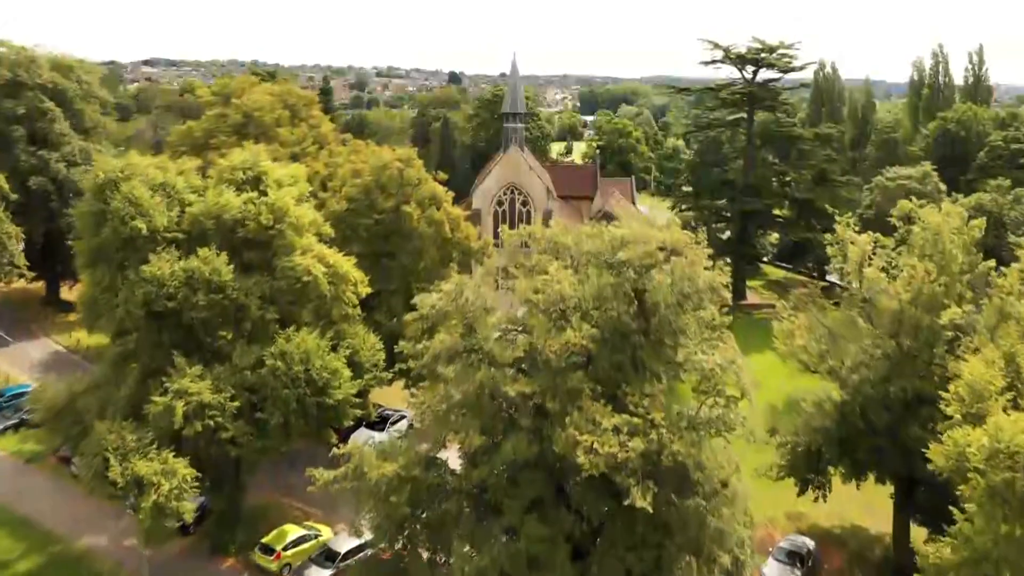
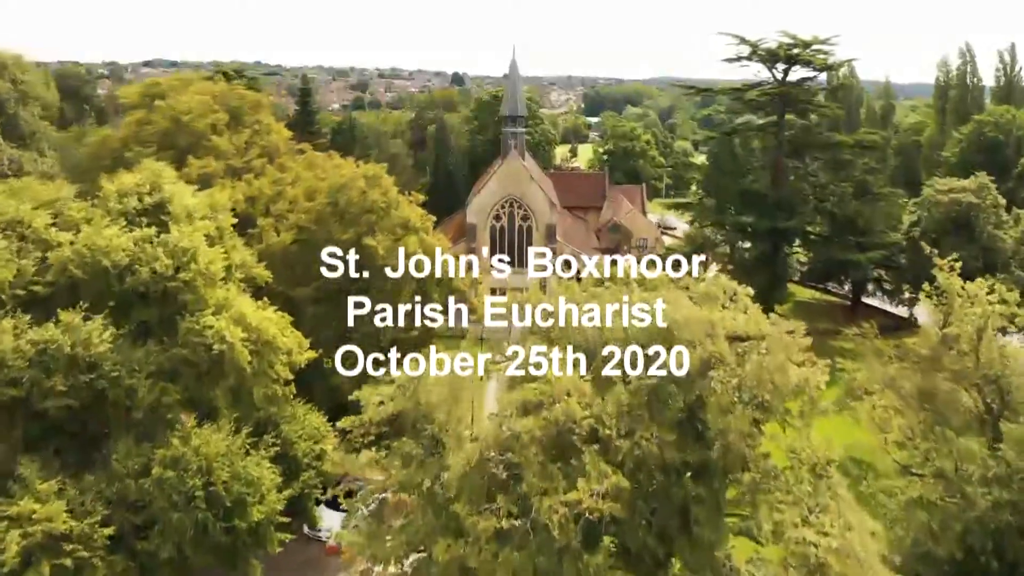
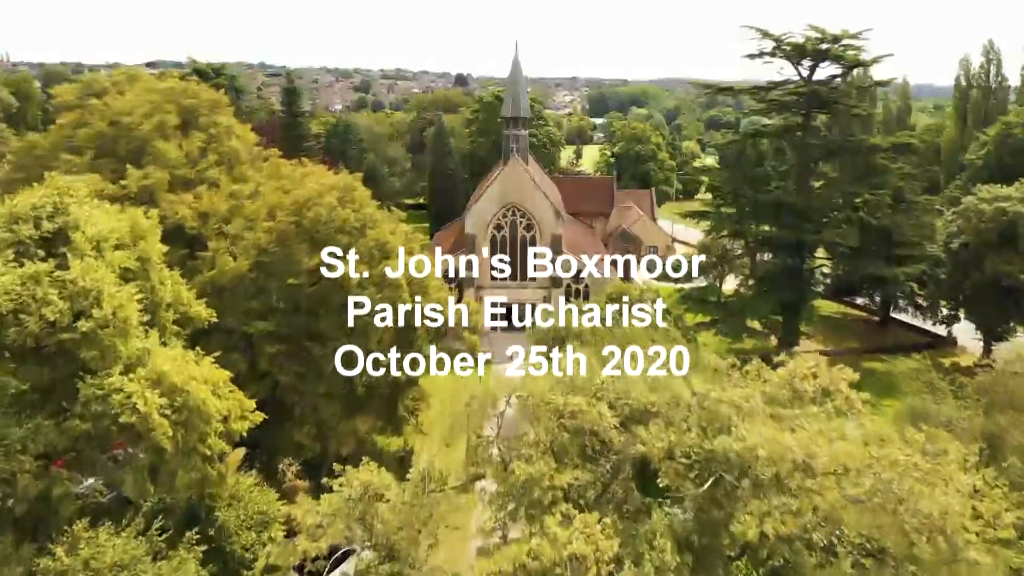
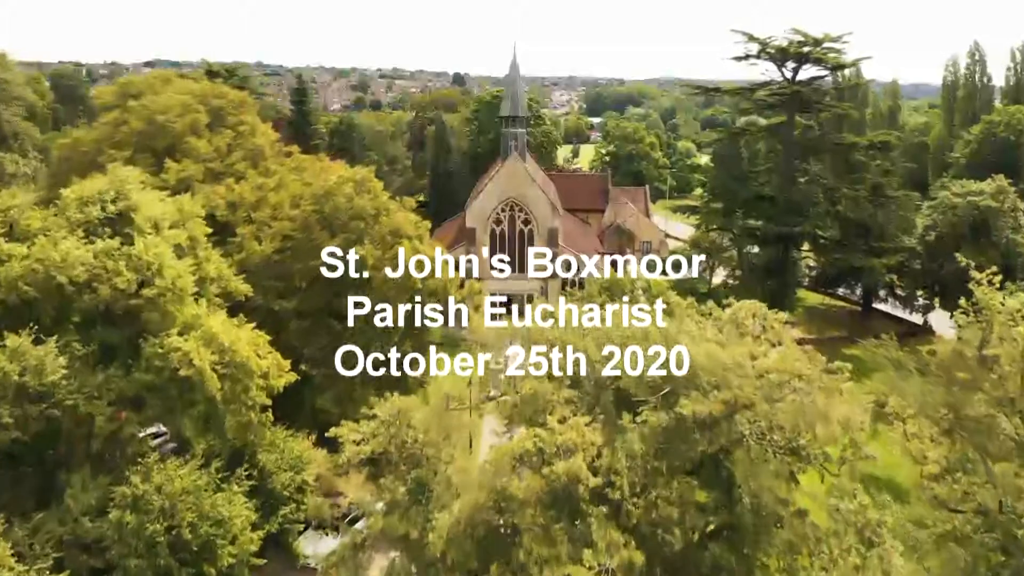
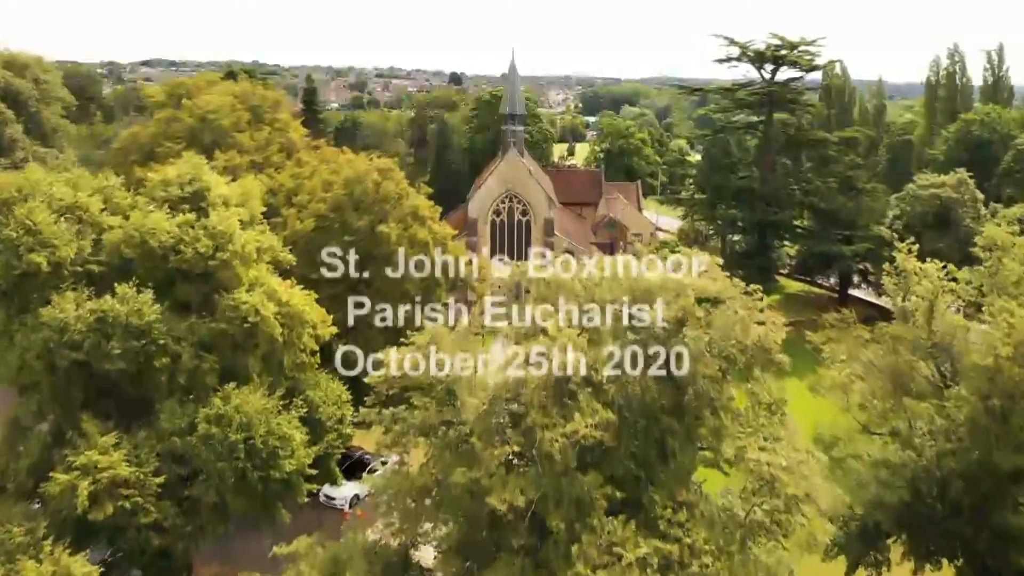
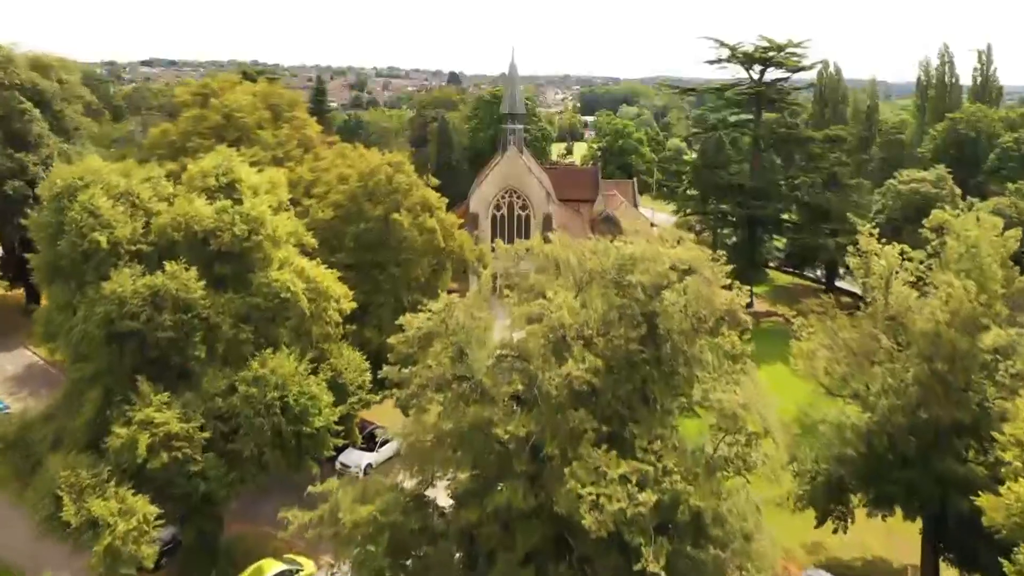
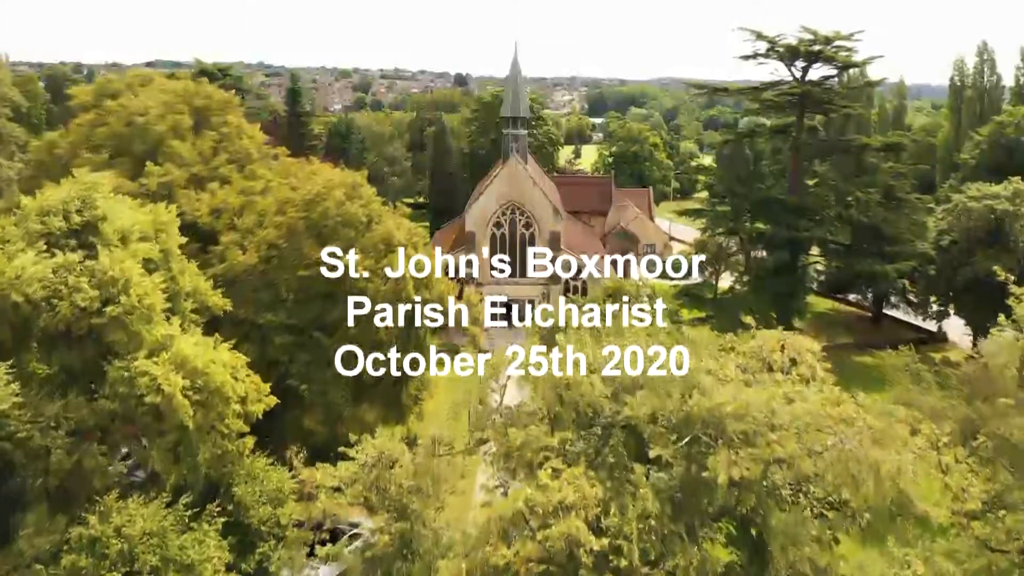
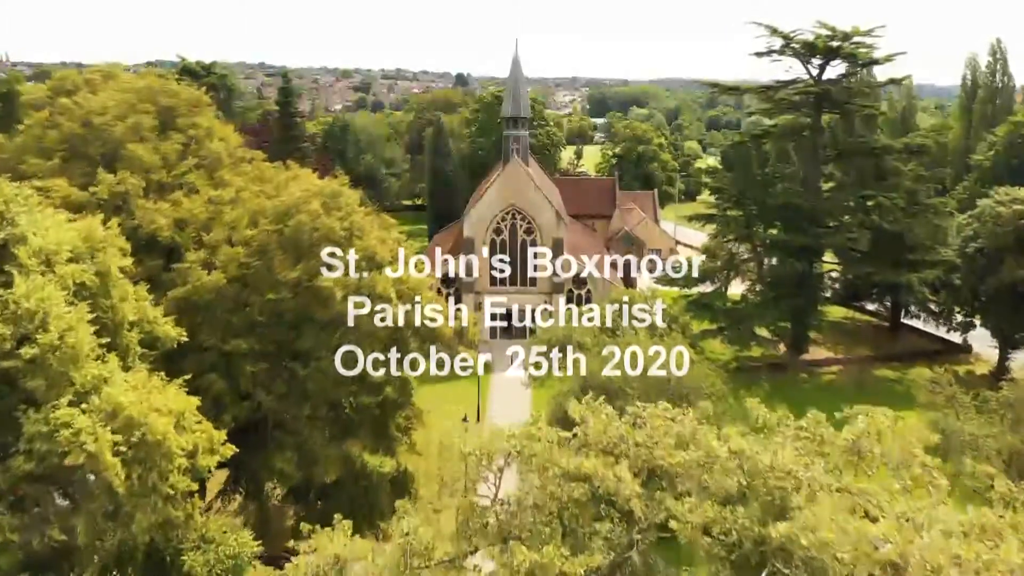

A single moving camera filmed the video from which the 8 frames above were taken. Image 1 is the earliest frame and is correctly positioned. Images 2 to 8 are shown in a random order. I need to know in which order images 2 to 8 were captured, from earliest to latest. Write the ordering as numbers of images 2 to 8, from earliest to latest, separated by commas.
6, 5, 2, 4, 7, 3, 8
